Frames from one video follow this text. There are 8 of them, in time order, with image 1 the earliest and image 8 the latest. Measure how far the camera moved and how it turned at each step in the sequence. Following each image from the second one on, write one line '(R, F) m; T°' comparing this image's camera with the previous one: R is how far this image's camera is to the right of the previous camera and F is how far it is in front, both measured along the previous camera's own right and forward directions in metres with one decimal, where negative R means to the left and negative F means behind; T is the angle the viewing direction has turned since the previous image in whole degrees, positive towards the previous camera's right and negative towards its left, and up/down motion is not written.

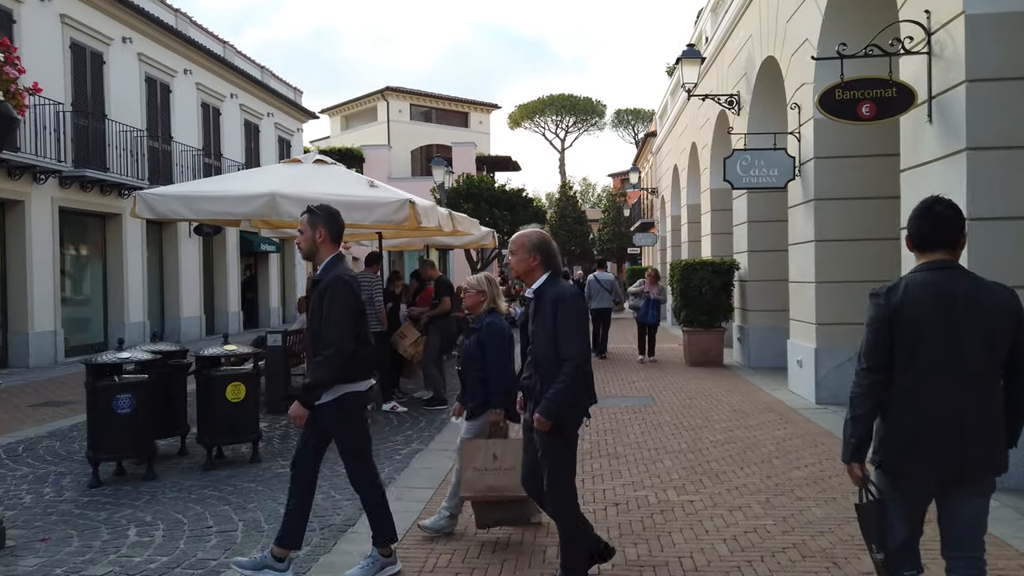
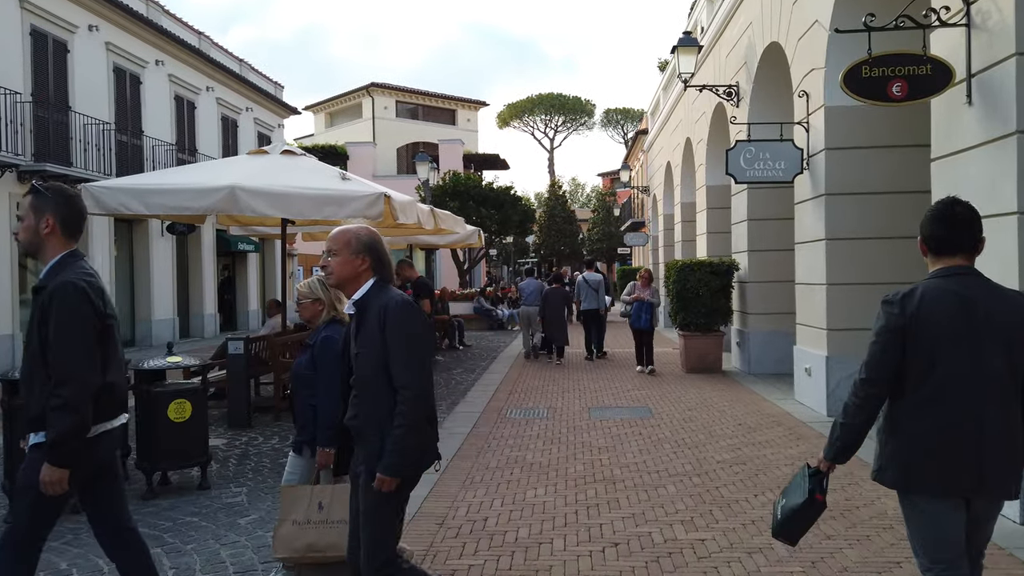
(0.0, +0.7) m; +1°
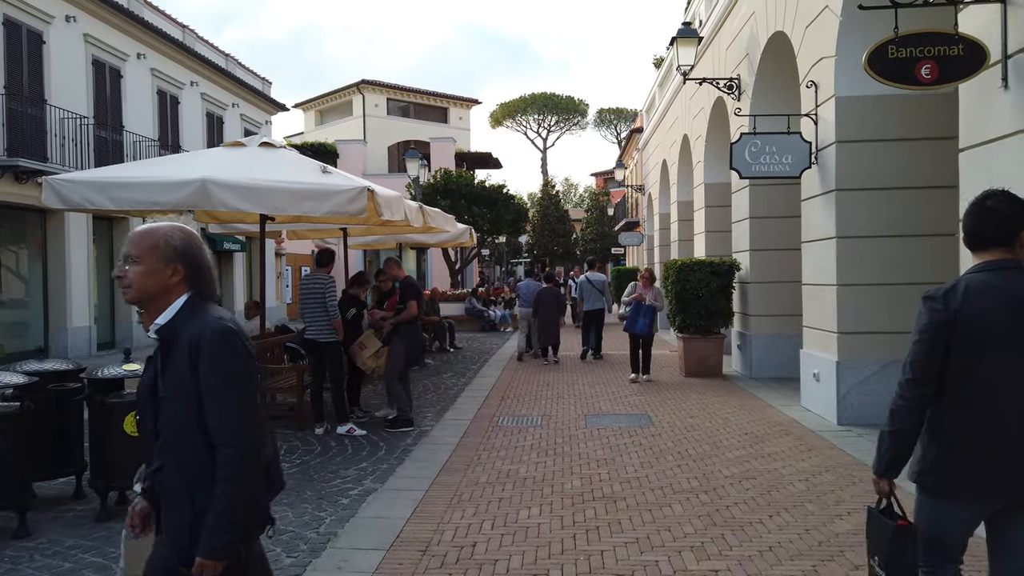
(0.0, +0.5) m; +1°
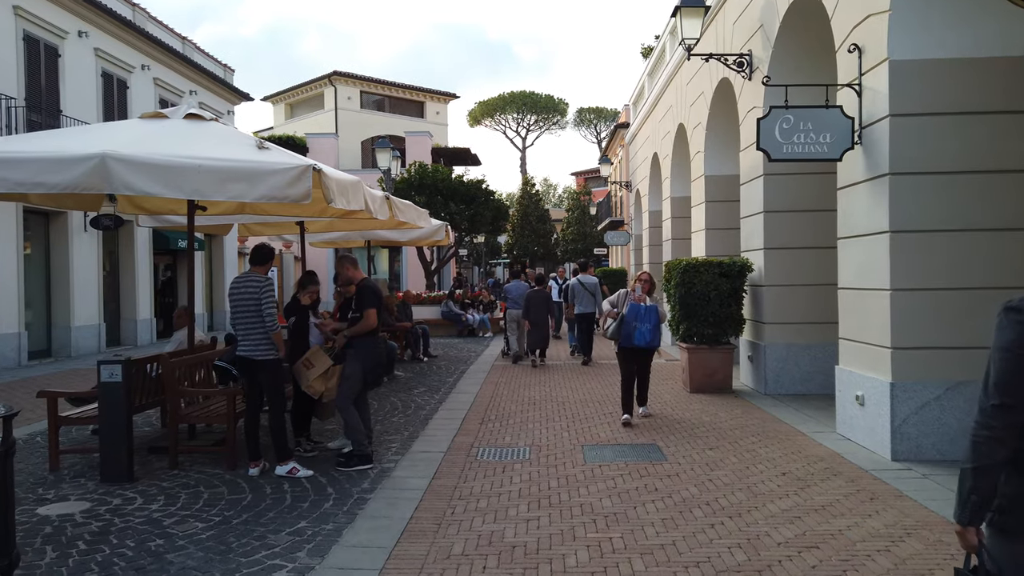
(0.0, +1.4) m; +2°
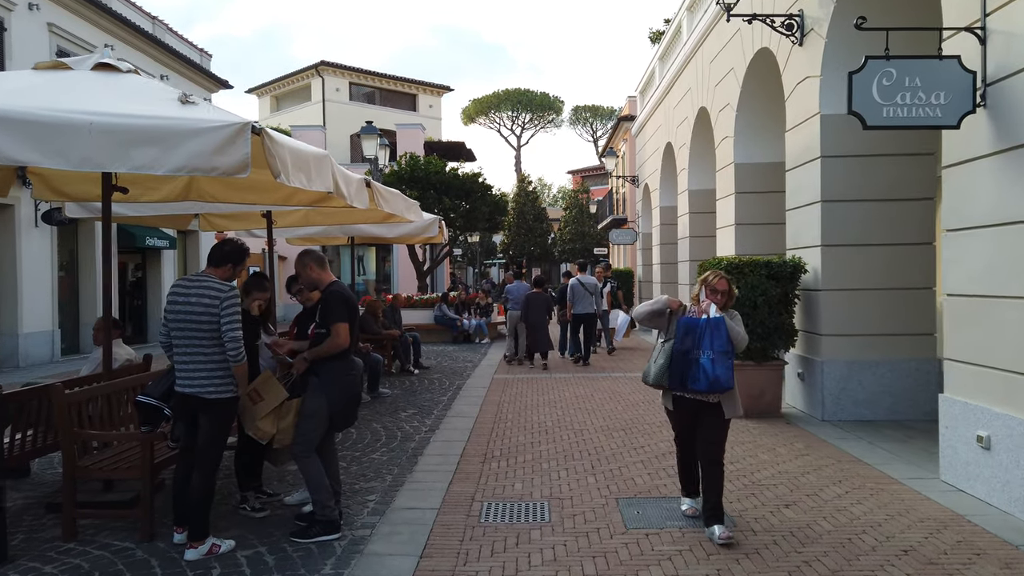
(-0.1, +1.6) m; +1°
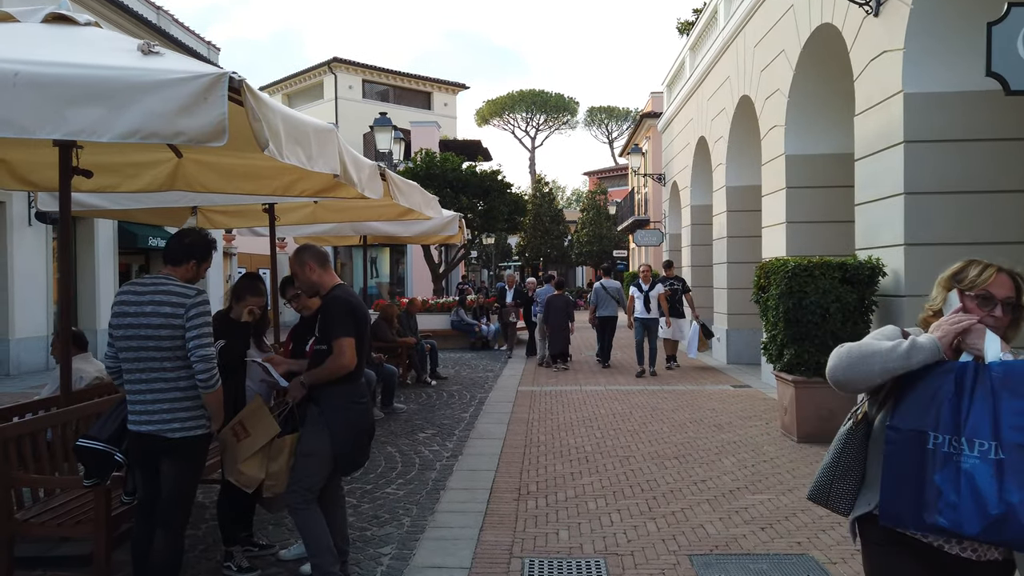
(-0.2, +1.0) m; -1°
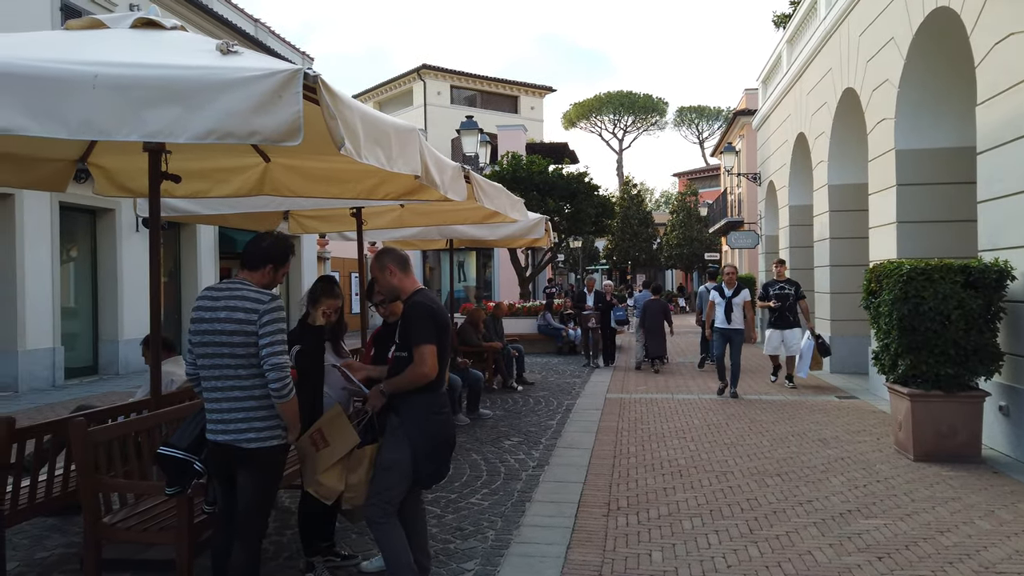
(0.0, +0.2) m; -7°
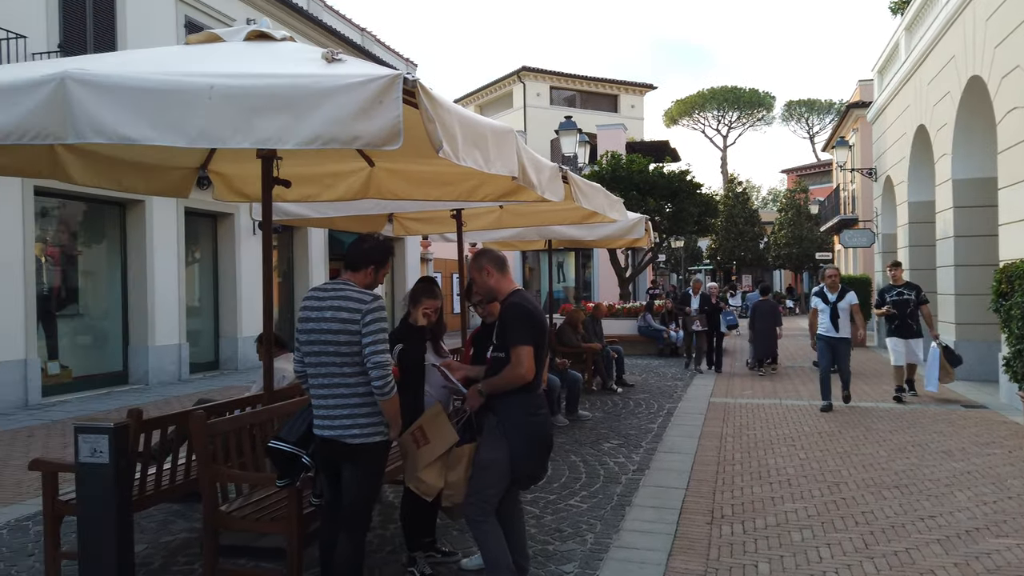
(0.0, 0.0) m; -7°
